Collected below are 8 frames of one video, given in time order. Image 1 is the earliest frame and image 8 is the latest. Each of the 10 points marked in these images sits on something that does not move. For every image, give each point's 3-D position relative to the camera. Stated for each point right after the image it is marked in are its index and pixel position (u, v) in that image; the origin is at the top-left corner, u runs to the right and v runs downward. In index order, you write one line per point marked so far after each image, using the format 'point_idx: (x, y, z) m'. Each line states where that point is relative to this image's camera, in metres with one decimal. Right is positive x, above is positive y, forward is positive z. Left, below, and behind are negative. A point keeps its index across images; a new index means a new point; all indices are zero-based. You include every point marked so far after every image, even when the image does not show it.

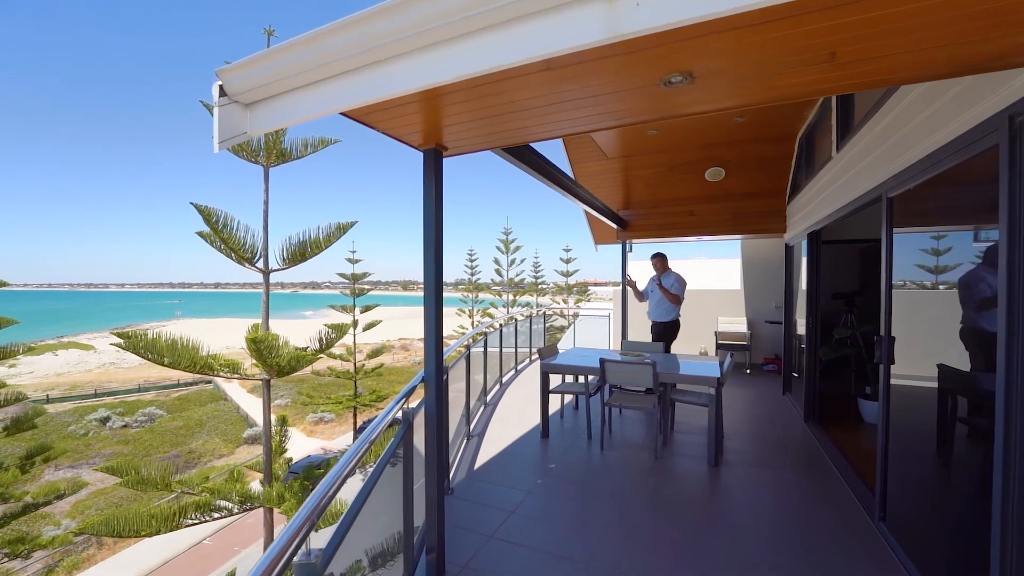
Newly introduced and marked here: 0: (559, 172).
0: (+0.5, +1.1, +4.0) m
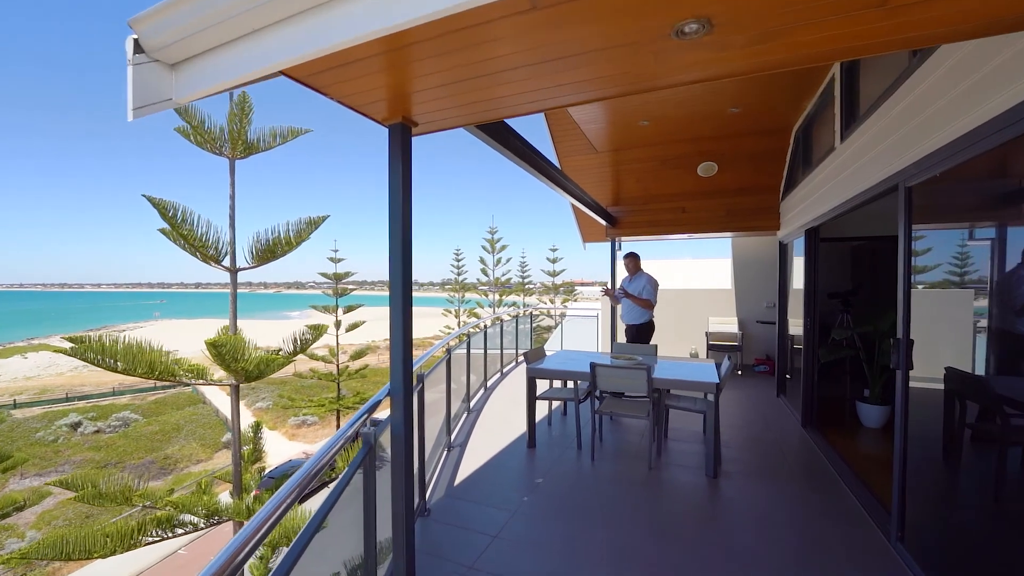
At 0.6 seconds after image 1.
0: (+0.3, +1.1, +3.8) m
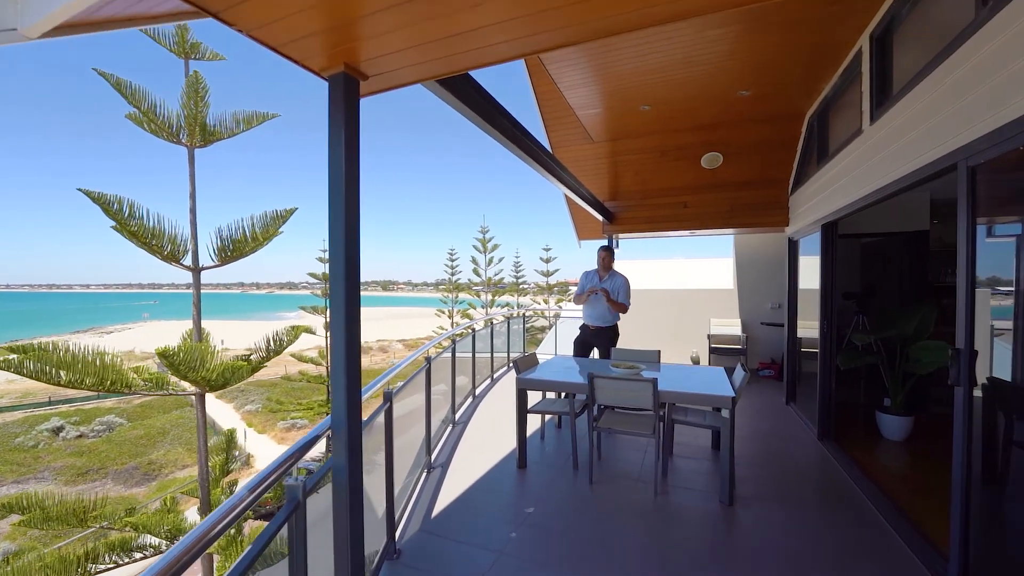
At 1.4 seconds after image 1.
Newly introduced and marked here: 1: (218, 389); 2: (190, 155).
0: (+0.3, +1.1, +3.4) m
1: (-3.9, -1.3, +5.7) m
2: (-4.6, +1.9, +6.1) m
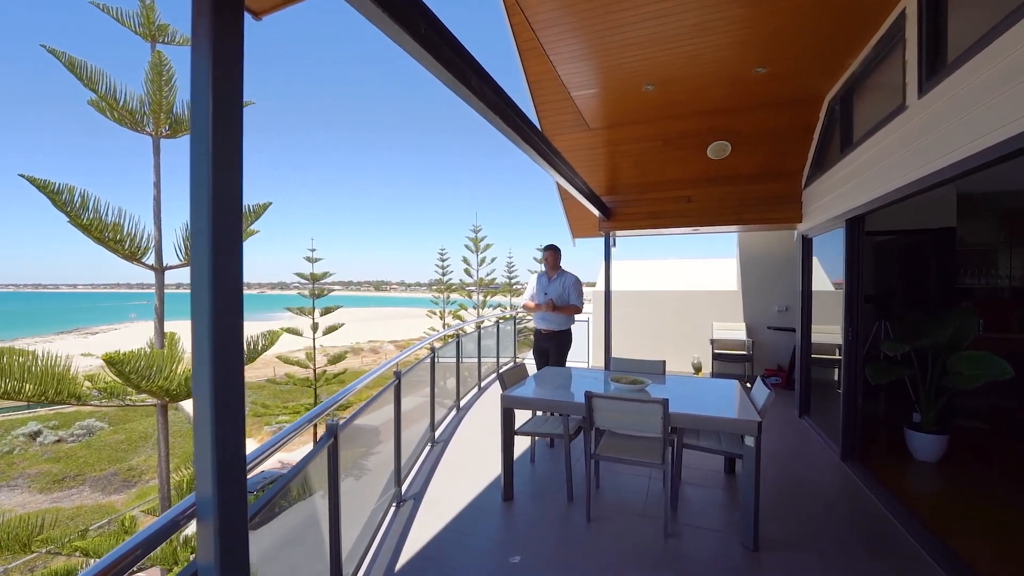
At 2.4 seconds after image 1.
0: (+0.2, +1.1, +3.0) m
1: (-4.0, -1.3, +5.2) m
2: (-4.8, +1.9, +5.6) m
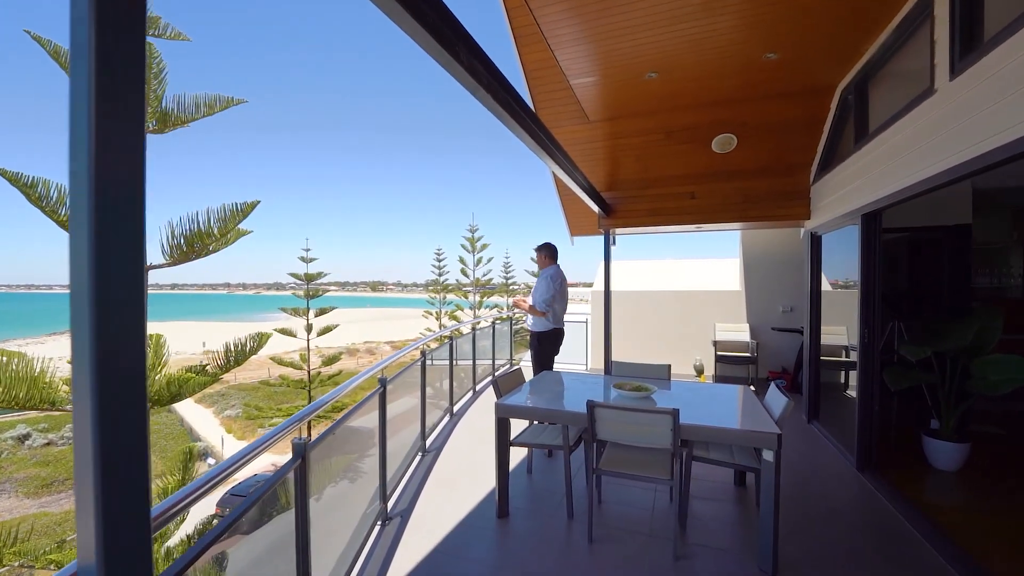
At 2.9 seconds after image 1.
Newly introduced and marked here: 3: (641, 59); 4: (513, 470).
0: (+0.1, +1.1, +2.8) m
1: (-4.0, -1.4, +5.0) m
2: (-4.8, +1.9, +5.4) m
3: (+0.9, +1.6, +3.1) m
4: (0.0, -1.2, +2.9) m
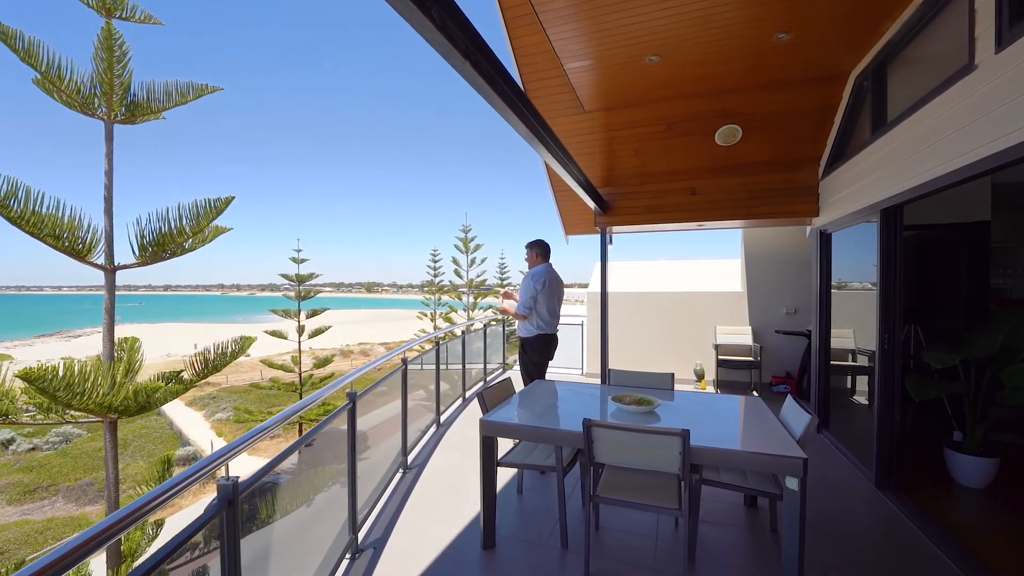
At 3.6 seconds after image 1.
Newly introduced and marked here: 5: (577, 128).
0: (+0.1, +1.1, +2.6) m
1: (-4.1, -1.4, +4.7) m
2: (-4.9, +1.9, +5.1) m
3: (+0.8, +1.6, +2.8) m
4: (-0.1, -1.2, +2.6) m
5: (+0.6, +1.4, +3.9) m
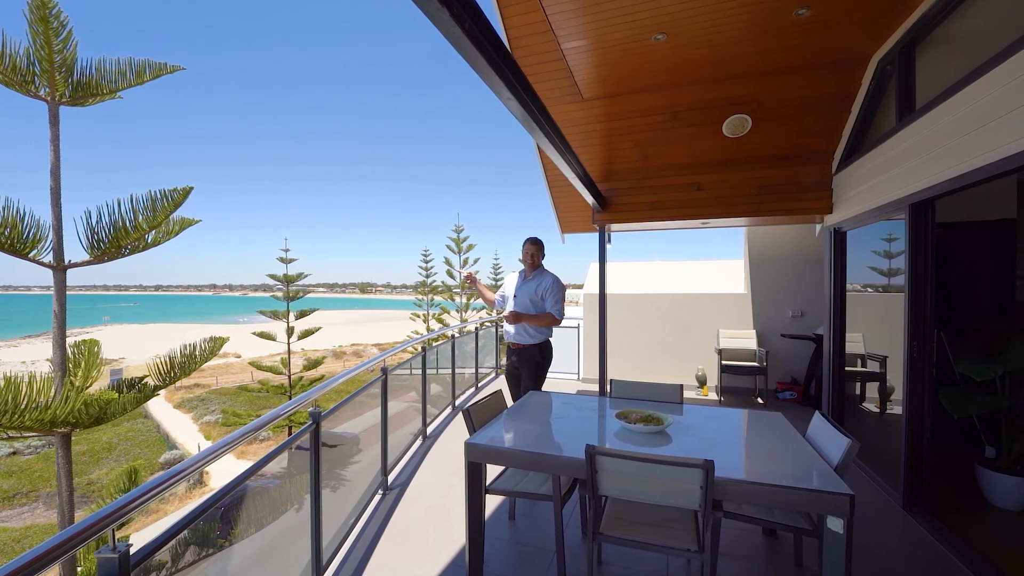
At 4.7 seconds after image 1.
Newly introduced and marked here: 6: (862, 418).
0: (0.0, +1.0, +2.3) m
1: (-4.2, -1.4, +4.4) m
2: (-5.0, +1.9, +4.8) m
3: (+0.8, +1.6, +2.5) m
4: (-0.1, -1.2, +2.3) m
5: (+0.5, +1.4, +3.6) m
6: (+2.7, -1.0, +3.3) m
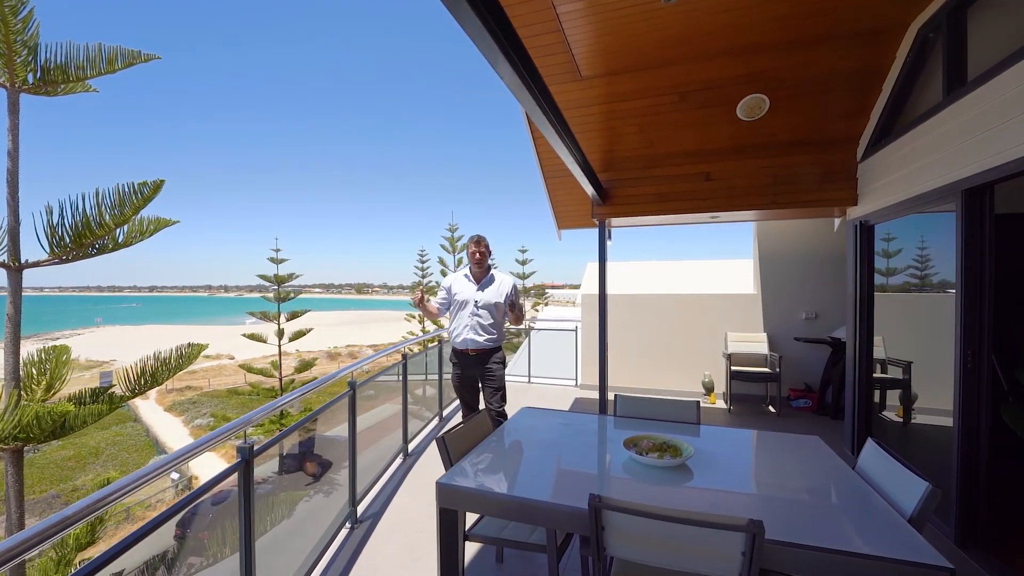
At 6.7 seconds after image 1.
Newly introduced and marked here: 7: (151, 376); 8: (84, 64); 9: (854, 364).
0: (0.0, +1.0, +1.9) m
1: (-4.3, -1.4, +4.0) m
2: (-5.1, +1.9, +4.4) m
3: (+0.7, +1.6, +2.2) m
4: (-0.2, -1.2, +2.0) m
5: (+0.4, +1.4, +3.3) m
6: (+2.6, -1.0, +2.9) m
7: (-3.9, -0.9, +4.6) m
8: (-4.5, +2.4, +4.6) m
9: (+2.6, -0.6, +3.3) m
